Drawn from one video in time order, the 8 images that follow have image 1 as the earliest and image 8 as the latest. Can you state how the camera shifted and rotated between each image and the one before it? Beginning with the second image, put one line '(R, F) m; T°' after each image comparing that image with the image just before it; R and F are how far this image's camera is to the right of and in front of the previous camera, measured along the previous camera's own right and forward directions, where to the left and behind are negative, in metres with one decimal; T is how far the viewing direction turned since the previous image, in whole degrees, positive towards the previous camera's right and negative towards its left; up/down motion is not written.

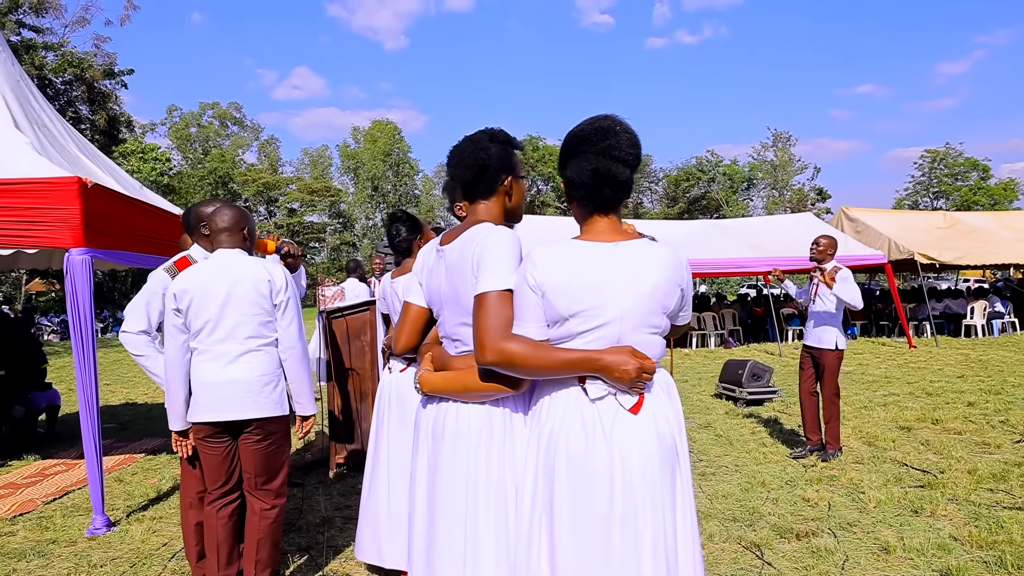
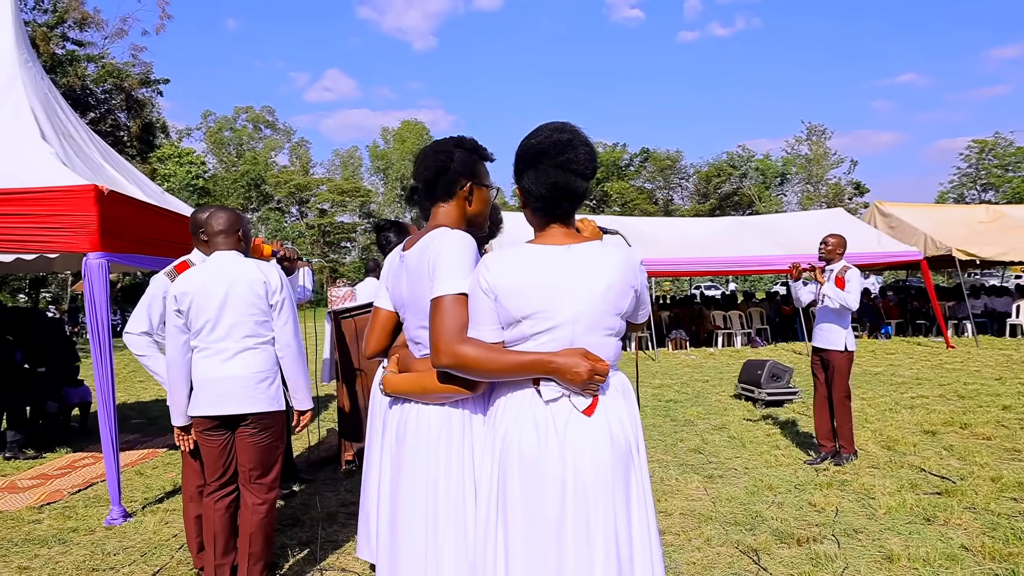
(+0.2, -0.1) m; -3°
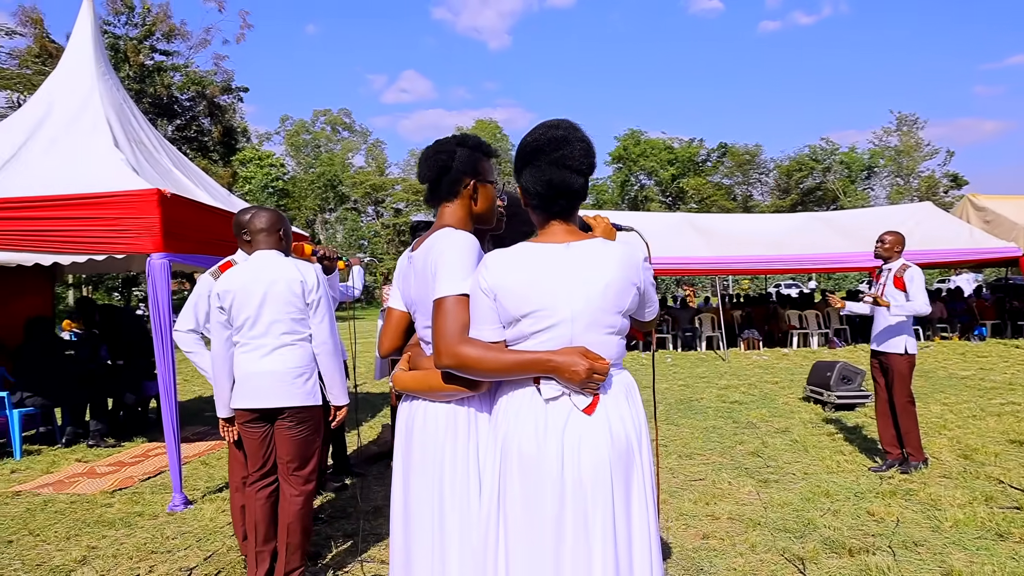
(+0.2, 0.0) m; -6°
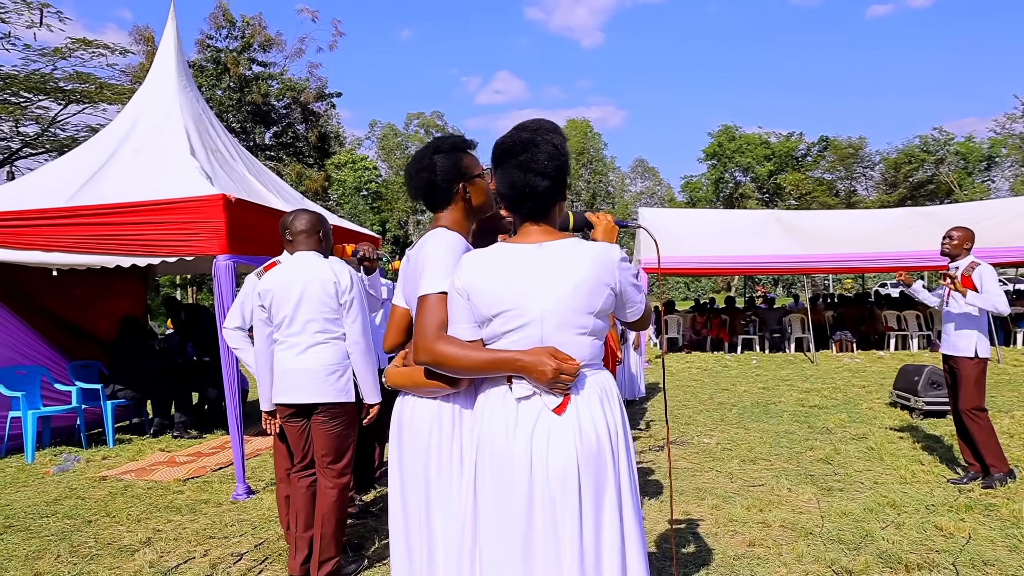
(+0.3, 0.0) m; -7°
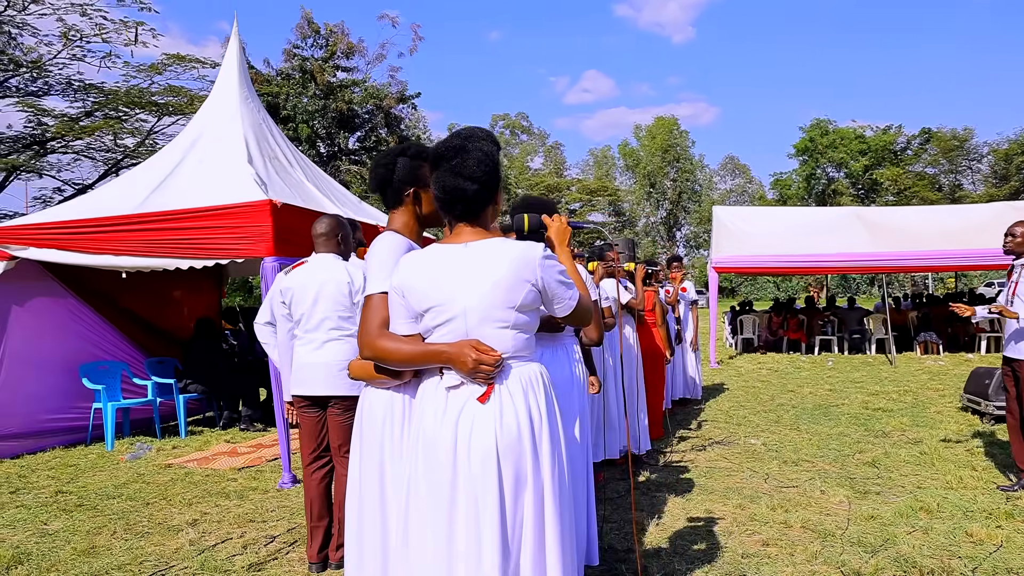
(+0.4, -0.1) m; -7°
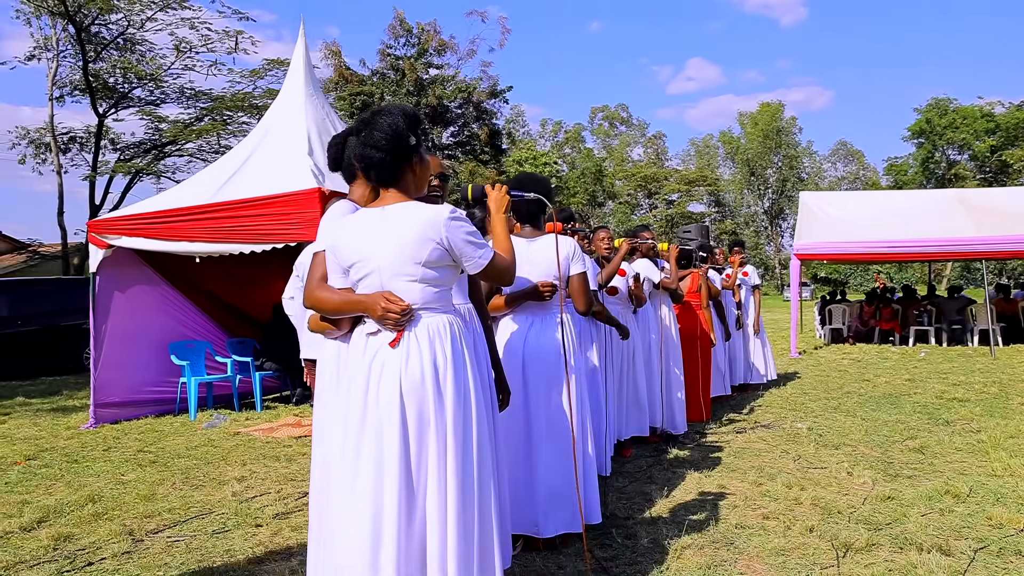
(+0.6, -0.1) m; -8°
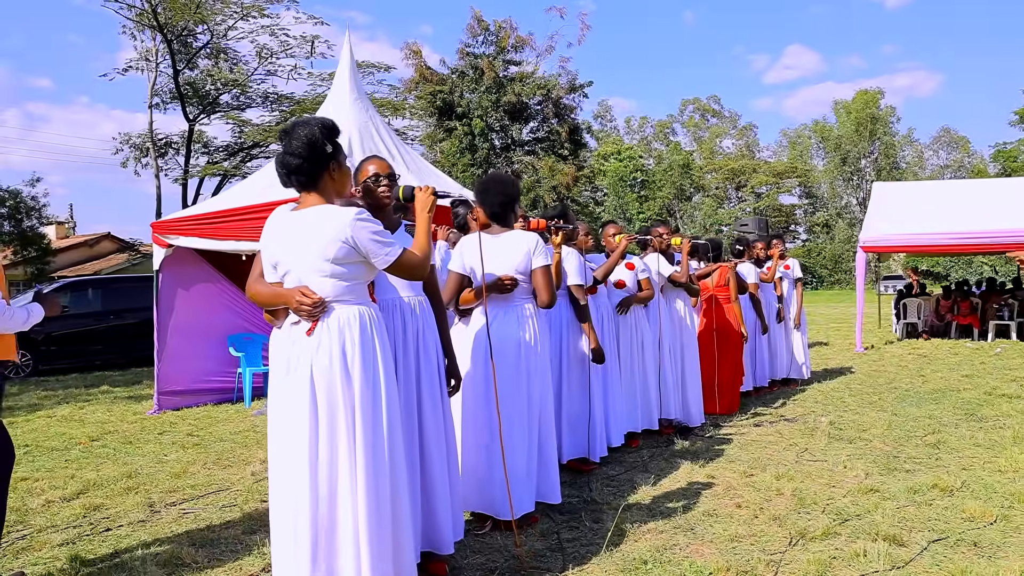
(+0.6, -0.2) m; -7°
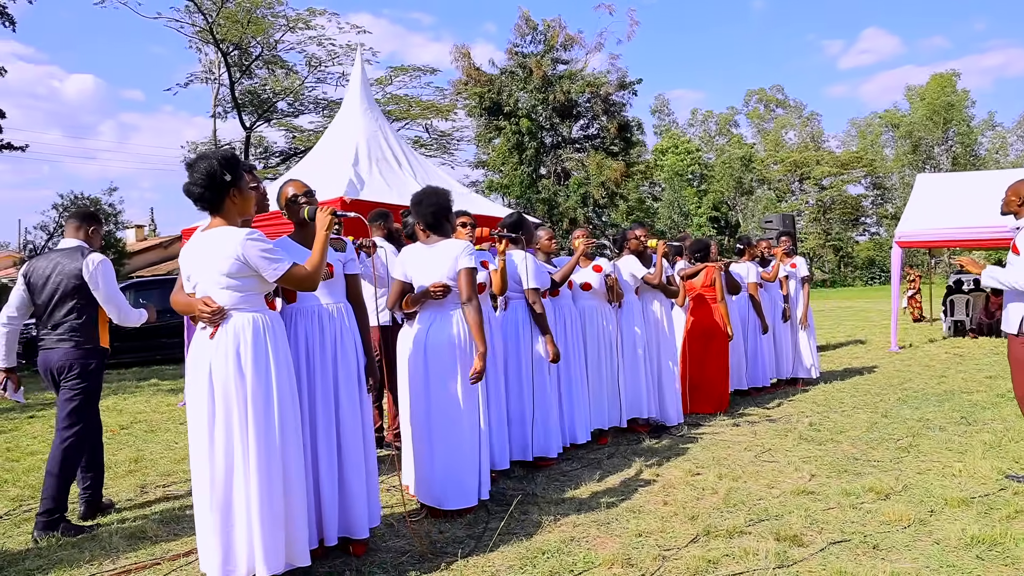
(+0.7, -0.2) m; -5°
